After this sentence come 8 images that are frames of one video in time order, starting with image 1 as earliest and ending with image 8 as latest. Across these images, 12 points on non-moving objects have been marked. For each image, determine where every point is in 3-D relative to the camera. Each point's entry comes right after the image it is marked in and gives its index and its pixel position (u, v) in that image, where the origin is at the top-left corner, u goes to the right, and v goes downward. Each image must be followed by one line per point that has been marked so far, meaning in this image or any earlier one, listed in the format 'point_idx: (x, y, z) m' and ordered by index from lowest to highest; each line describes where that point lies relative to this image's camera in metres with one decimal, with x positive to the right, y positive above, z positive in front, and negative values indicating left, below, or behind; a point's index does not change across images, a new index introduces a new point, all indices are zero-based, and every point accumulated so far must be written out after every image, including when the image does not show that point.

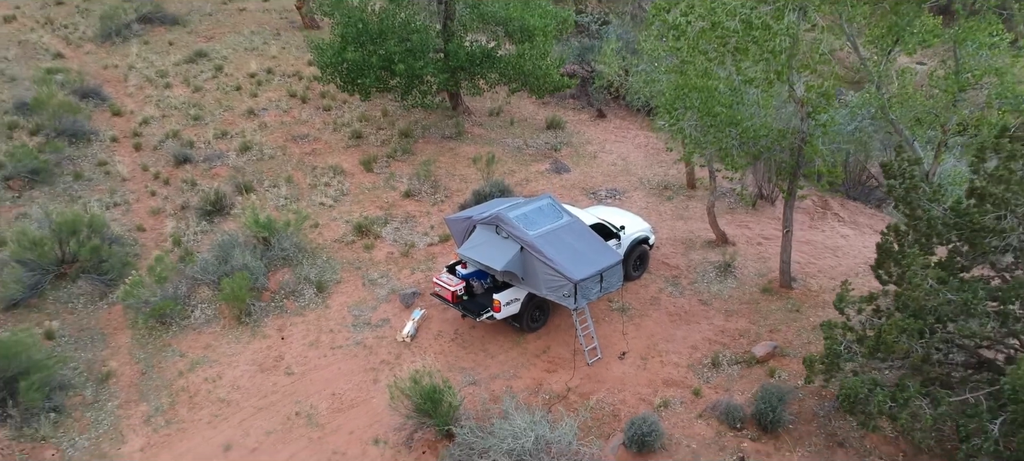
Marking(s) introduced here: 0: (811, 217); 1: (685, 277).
0: (+4.4, +0.2, +14.4) m
1: (+2.2, -0.6, +12.2) m
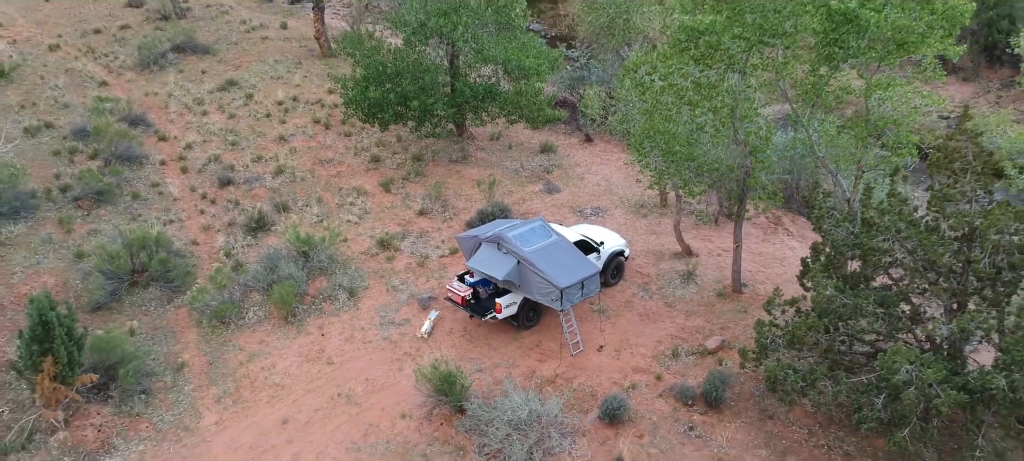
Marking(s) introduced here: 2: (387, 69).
0: (+4.4, 0.0, +16.8) m
1: (+2.2, -0.8, +14.6) m
2: (-2.3, +3.0, +18.2) m
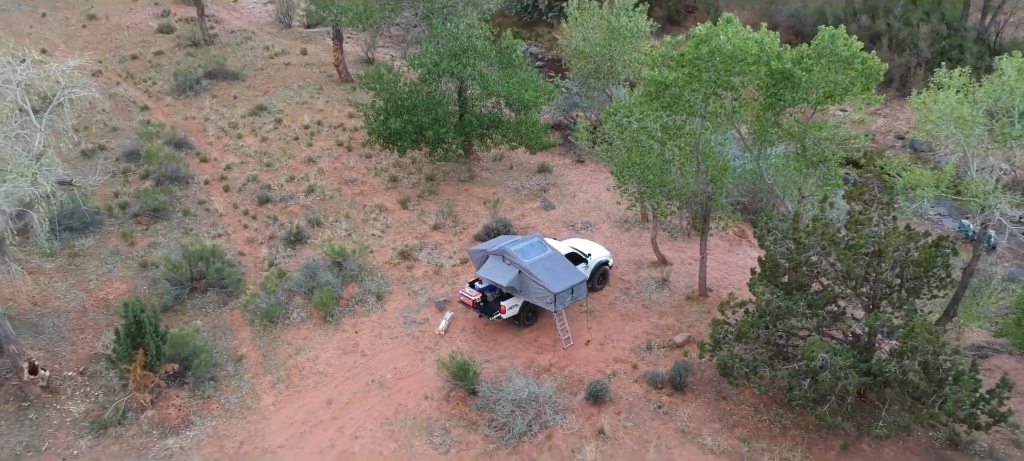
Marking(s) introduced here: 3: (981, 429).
0: (+4.4, -0.3, +19.5) m
1: (+2.2, -1.0, +17.3) m
2: (-2.3, +2.8, +20.9) m
3: (+5.8, -2.4, +11.8) m
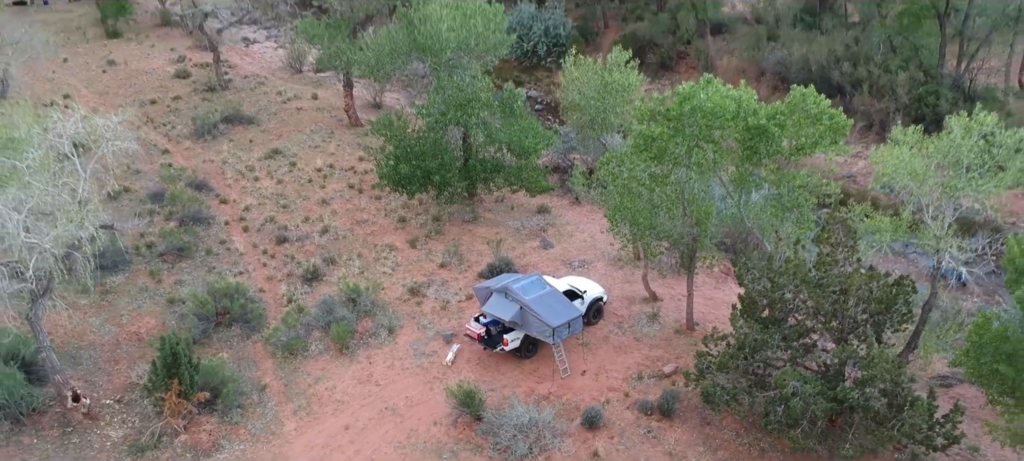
0: (+4.4, -1.1, +20.9) m
1: (+2.2, -1.8, +18.7) m
2: (-2.3, +1.9, +22.4) m
3: (+5.8, -3.0, +13.2) m
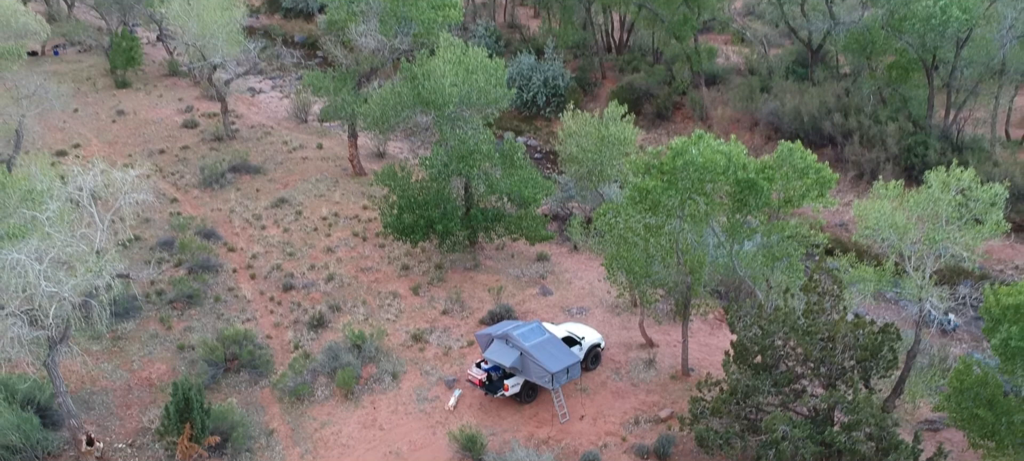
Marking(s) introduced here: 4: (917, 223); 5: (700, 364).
0: (+4.4, -2.1, +21.5) m
1: (+2.2, -2.7, +19.2) m
2: (-2.3, +0.8, +23.1) m
3: (+5.8, -3.7, +13.7) m
4: (+6.1, +0.1, +14.5) m
5: (+3.8, -2.7, +19.4) m
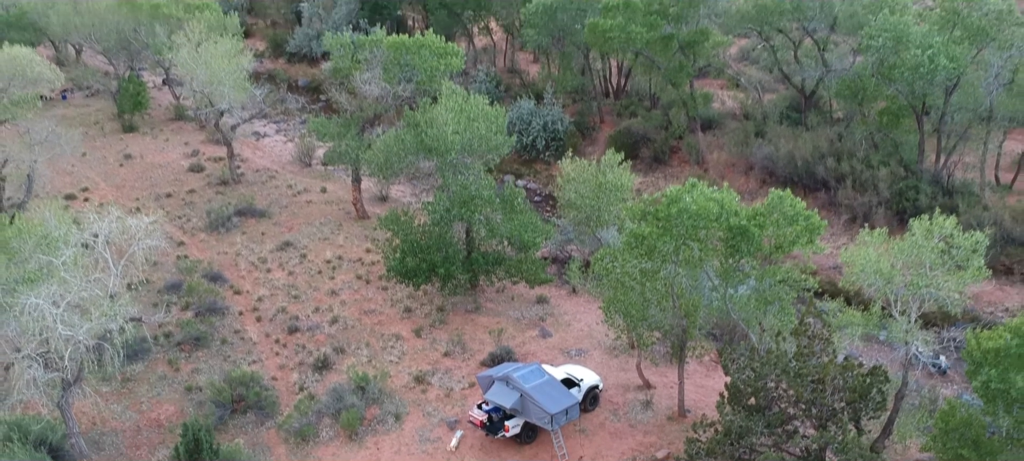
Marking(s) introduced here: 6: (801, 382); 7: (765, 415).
0: (+4.4, -3.1, +21.9) m
1: (+2.2, -3.6, +19.6) m
2: (-2.3, -0.3, +23.7) m
3: (+5.8, -4.4, +14.1) m
4: (+6.1, -0.6, +15.1) m
5: (+3.8, -3.6, +19.9) m
6: (+4.6, -2.4, +15.3) m
7: (+4.1, -3.0, +15.7) m
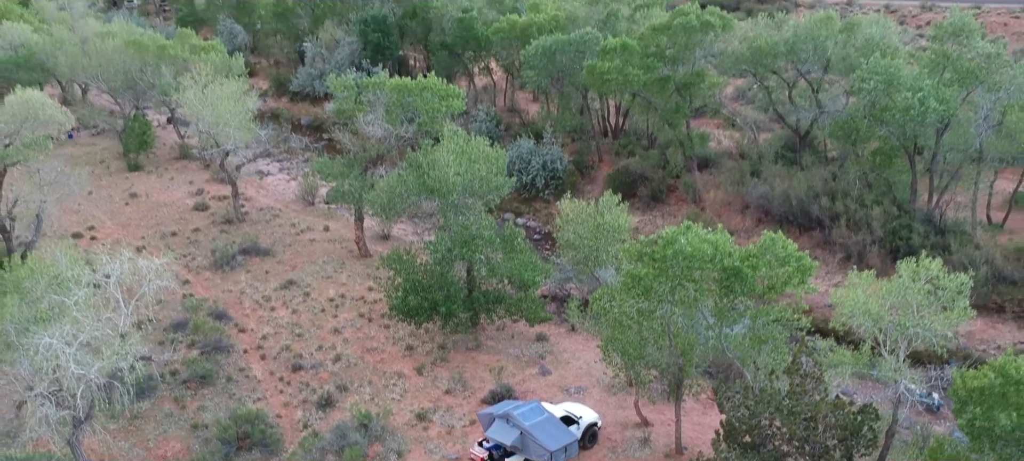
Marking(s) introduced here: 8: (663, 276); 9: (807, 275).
0: (+4.5, -4.0, +22.3) m
1: (+2.2, -4.5, +20.0) m
2: (-2.3, -1.3, +24.1) m
3: (+5.8, -5.0, +14.4) m
4: (+6.1, -1.3, +15.6) m
5: (+3.8, -4.5, +20.2) m
6: (+4.6, -3.1, +15.7) m
7: (+4.1, -3.7, +16.1) m
8: (+2.8, -0.8, +17.5) m
9: (+5.4, -0.8, +17.7) m
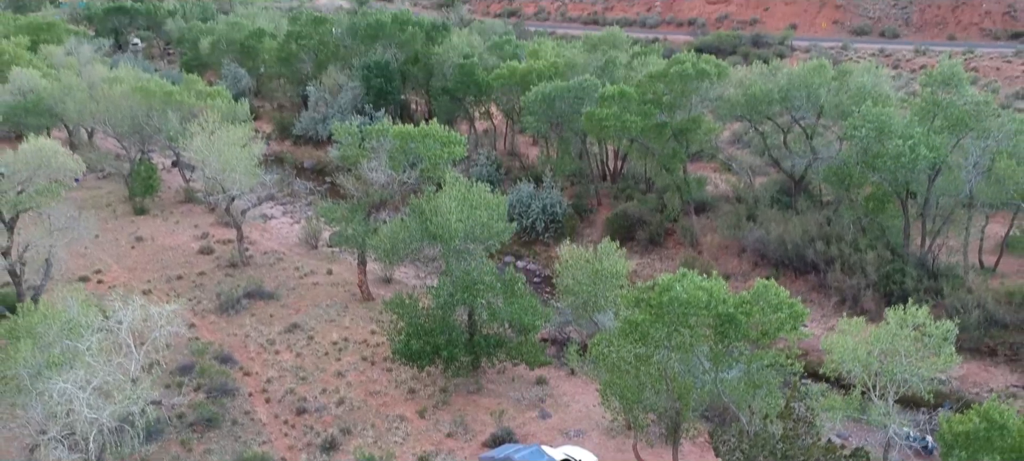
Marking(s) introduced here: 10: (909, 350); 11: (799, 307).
0: (+4.5, -5.1, +22.7) m
1: (+2.3, -5.5, +20.4) m
2: (-2.3, -2.4, +24.6) m
3: (+5.8, -5.8, +14.8) m
4: (+6.1, -2.1, +16.1) m
5: (+3.8, -5.4, +20.6) m
6: (+4.6, -3.9, +16.1) m
7: (+4.1, -4.5, +16.5) m
8: (+2.8, -1.7, +18.0) m
9: (+5.4, -1.7, +18.2) m
10: (+6.6, -1.9, +15.9) m
11: (+5.5, -1.4, +18.4) m
